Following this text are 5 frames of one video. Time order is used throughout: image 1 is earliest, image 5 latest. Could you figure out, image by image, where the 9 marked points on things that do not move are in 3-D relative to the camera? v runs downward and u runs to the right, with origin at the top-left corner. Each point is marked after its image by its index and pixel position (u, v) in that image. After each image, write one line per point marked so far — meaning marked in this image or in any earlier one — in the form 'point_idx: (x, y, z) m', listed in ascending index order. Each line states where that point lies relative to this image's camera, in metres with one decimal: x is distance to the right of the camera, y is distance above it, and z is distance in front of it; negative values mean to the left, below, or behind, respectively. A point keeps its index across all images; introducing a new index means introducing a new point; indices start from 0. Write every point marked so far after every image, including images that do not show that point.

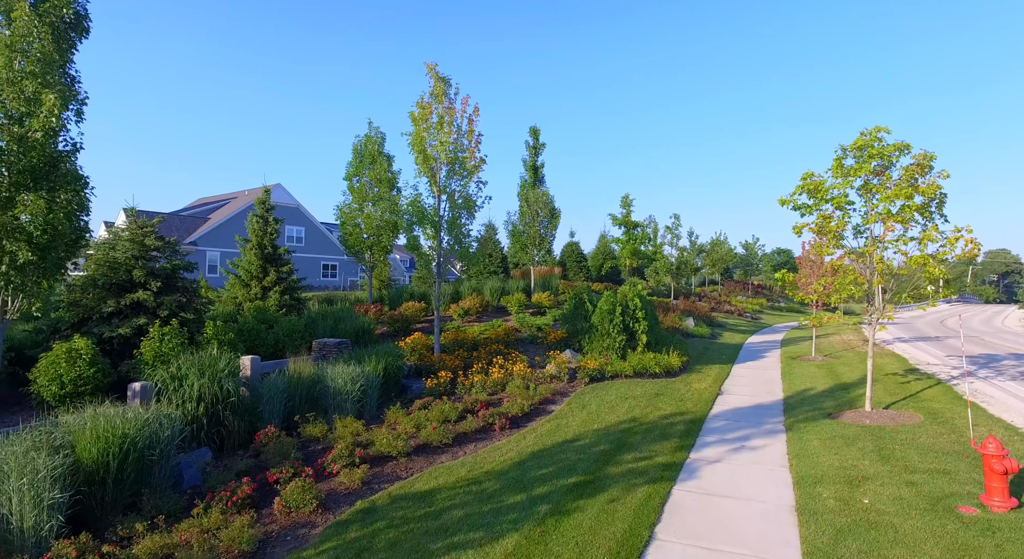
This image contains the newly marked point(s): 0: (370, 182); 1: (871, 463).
0: (-4.8, +3.2, +18.8) m
1: (+3.7, -1.9, +5.6) m
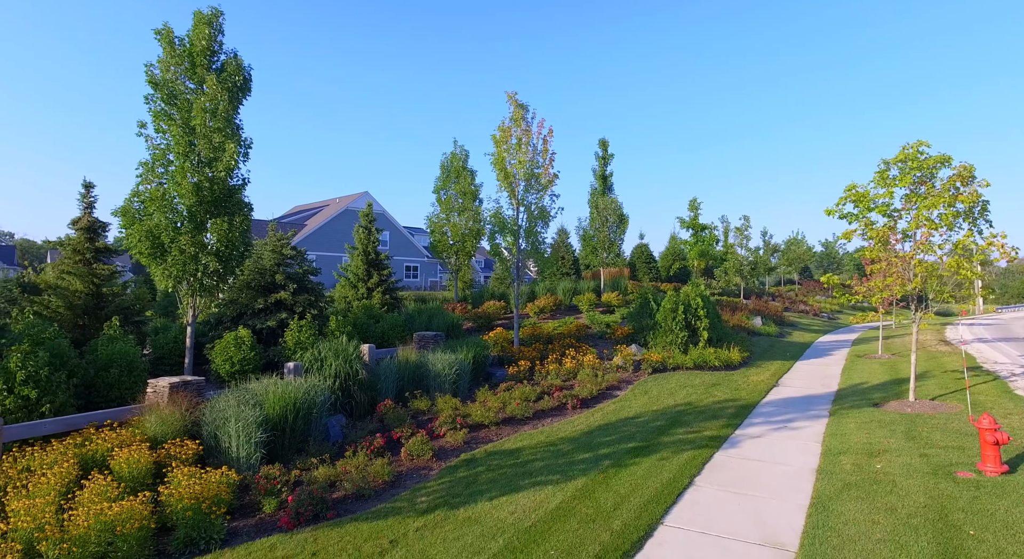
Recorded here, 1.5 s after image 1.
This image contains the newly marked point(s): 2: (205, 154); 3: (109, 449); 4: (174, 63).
0: (-2.1, +3.2, +20.6) m
1: (+4.5, -1.9, +6.4) m
2: (-4.6, +1.9, +8.2) m
3: (-4.0, -1.7, +5.4) m
4: (-5.0, +3.2, +8.2) m
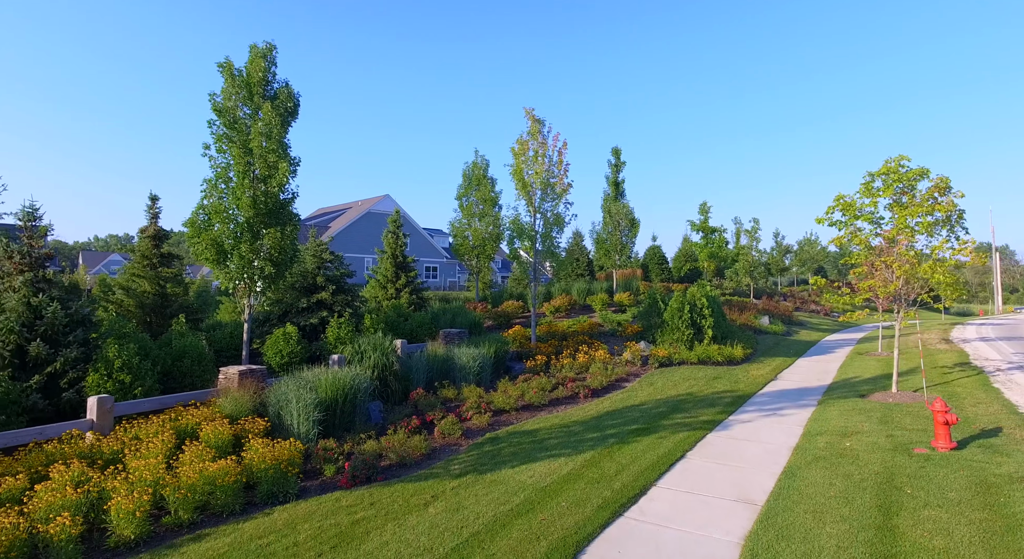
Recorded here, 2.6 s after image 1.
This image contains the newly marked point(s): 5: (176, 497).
0: (-1.5, +3.2, +21.7) m
1: (+4.8, -1.9, +7.3) m
2: (-4.3, +1.9, +9.4) m
3: (-3.8, -1.7, +6.5) m
4: (-4.7, +3.2, +9.3) m
5: (-3.1, -2.0, +5.0) m
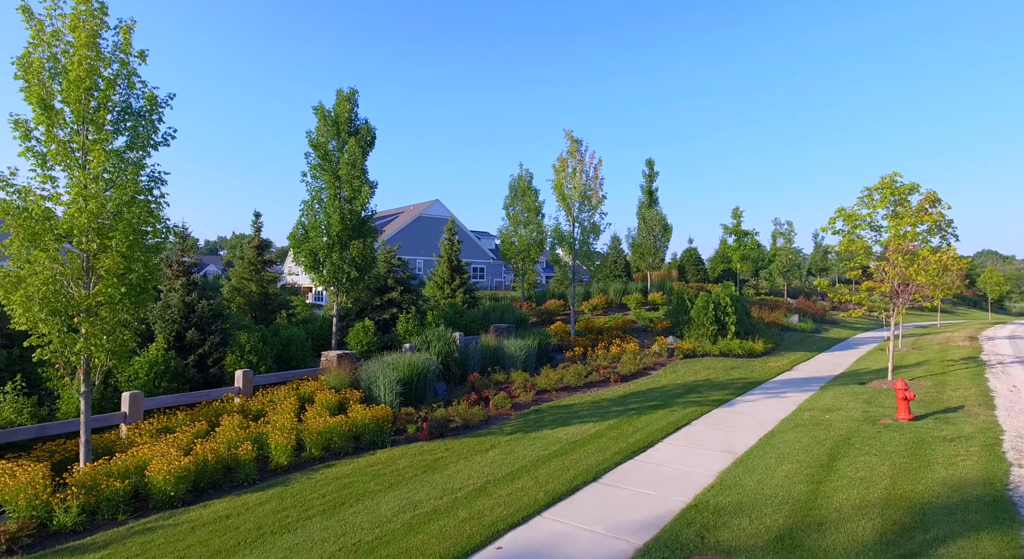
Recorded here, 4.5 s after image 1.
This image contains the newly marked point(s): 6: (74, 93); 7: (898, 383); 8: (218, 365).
0: (+0.4, +3.1, +23.5) m
1: (+5.4, -2.0, +8.7) m
2: (-3.5, +1.8, +11.5) m
3: (-3.1, -1.8, +8.6) m
4: (-3.9, +3.1, +11.5) m
5: (-2.6, -2.1, +7.1) m
6: (-4.6, +2.0, +5.8) m
7: (+5.4, -1.4, +7.6) m
8: (-5.0, -1.5, +9.3) m
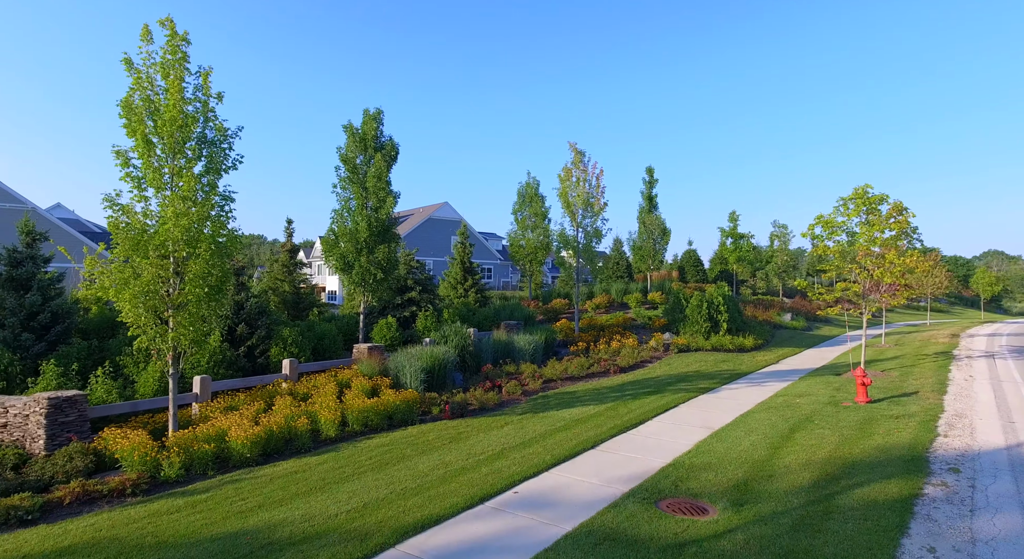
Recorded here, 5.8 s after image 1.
0: (+0.7, +3.1, +24.7) m
1: (+5.6, -2.0, +9.8) m
2: (-3.2, +1.8, +12.7) m
3: (-3.0, -1.8, +9.8) m
4: (-3.7, +3.1, +12.7) m
5: (-2.4, -2.1, +8.3) m
6: (-4.4, +1.9, +7.0) m
7: (+5.5, -1.5, +8.7) m
8: (-4.8, -1.5, +10.6) m
